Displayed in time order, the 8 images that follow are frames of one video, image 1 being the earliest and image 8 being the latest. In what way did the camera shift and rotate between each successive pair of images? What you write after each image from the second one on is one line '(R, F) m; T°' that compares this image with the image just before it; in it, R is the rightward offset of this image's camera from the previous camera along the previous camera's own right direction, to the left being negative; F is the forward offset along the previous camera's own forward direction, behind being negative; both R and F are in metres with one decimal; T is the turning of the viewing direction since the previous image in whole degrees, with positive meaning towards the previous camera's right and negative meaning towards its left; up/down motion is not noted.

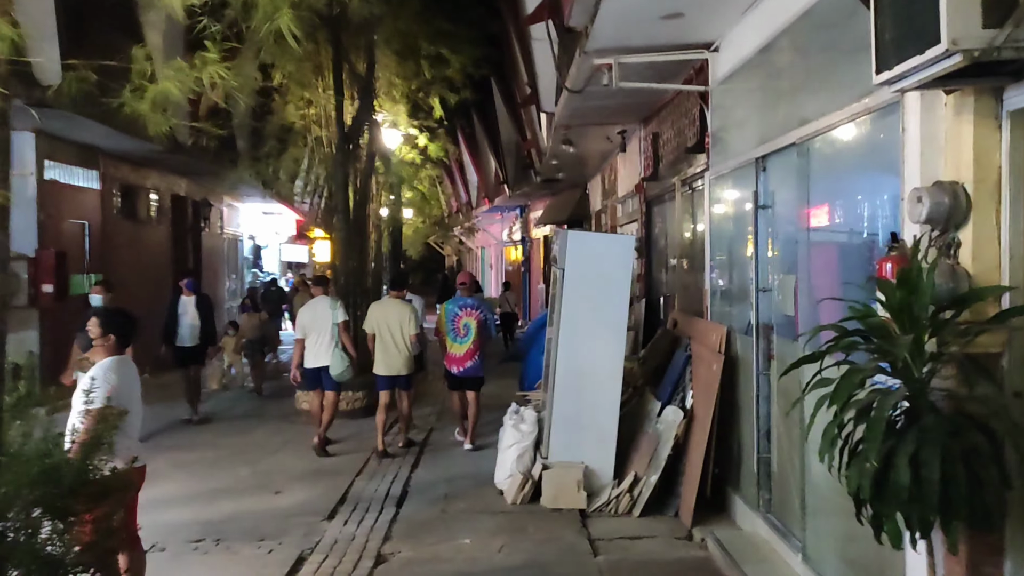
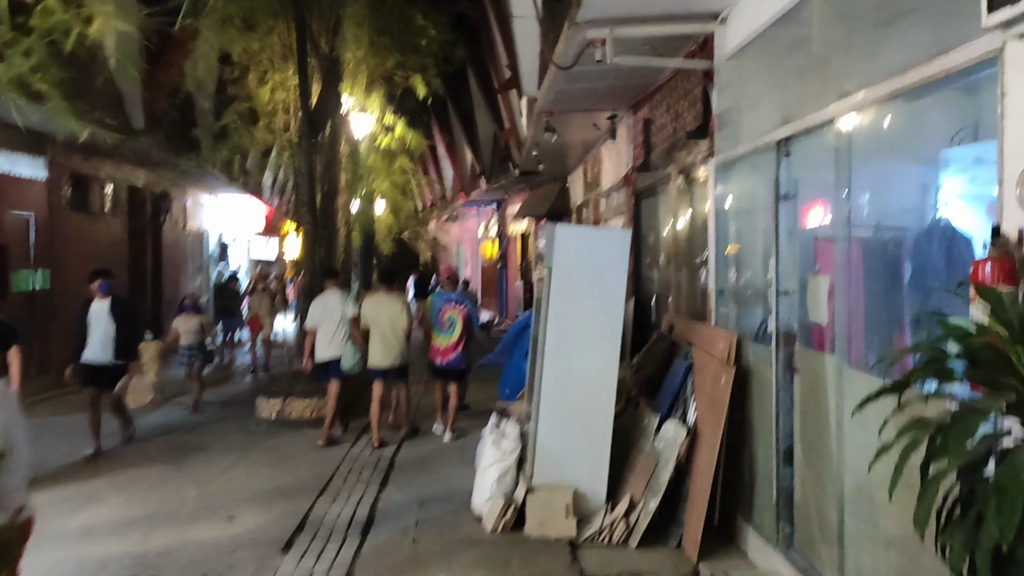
(0.0, +0.7) m; +2°
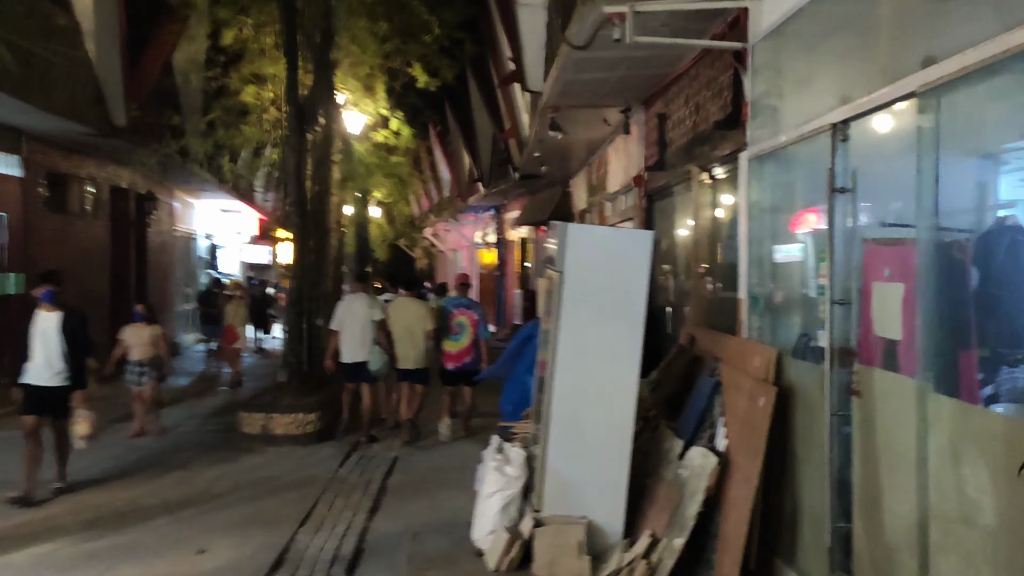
(-0.1, +0.6) m; 0°
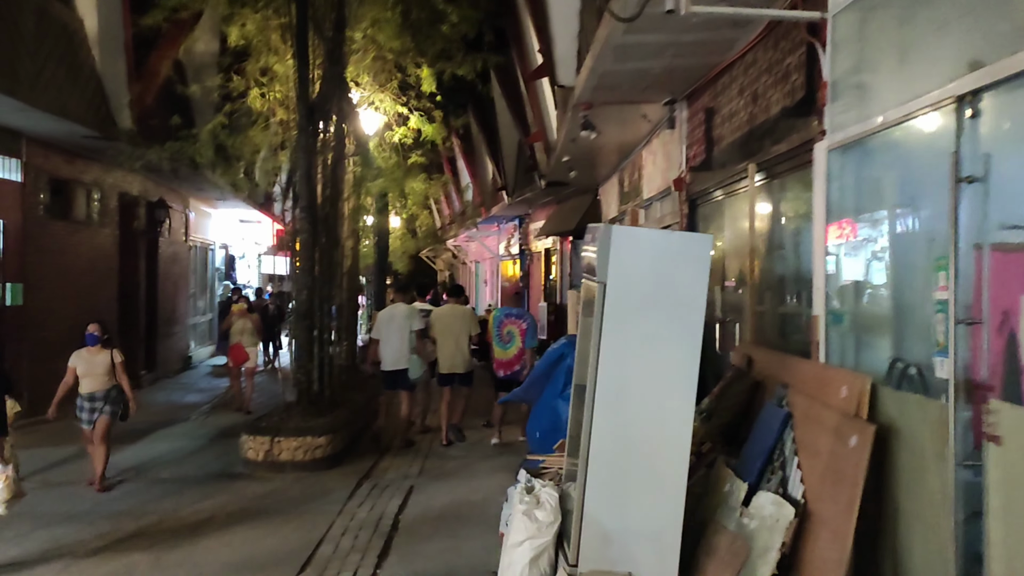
(-0.1, +0.8) m; -2°
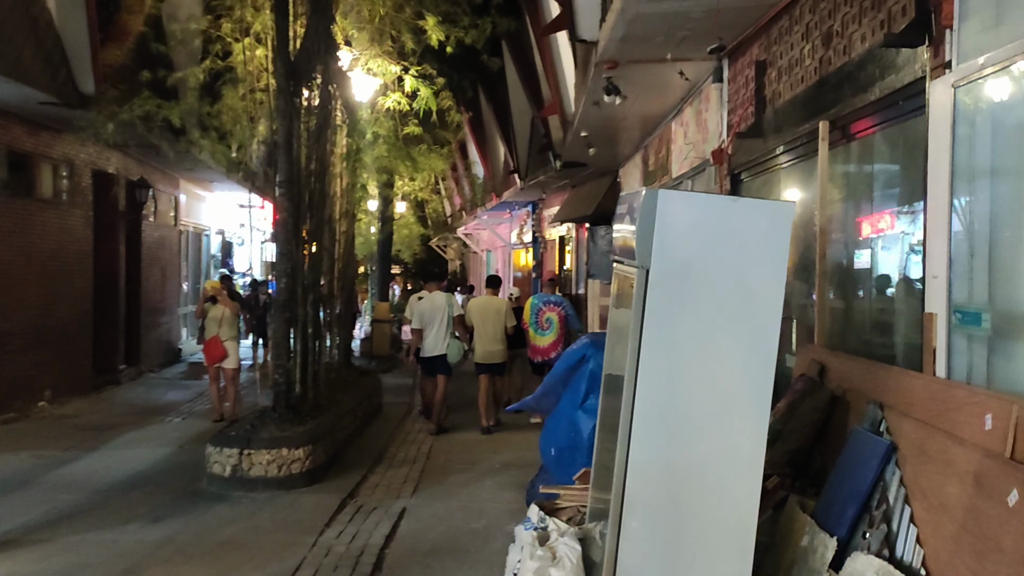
(0.0, +1.1) m; -1°
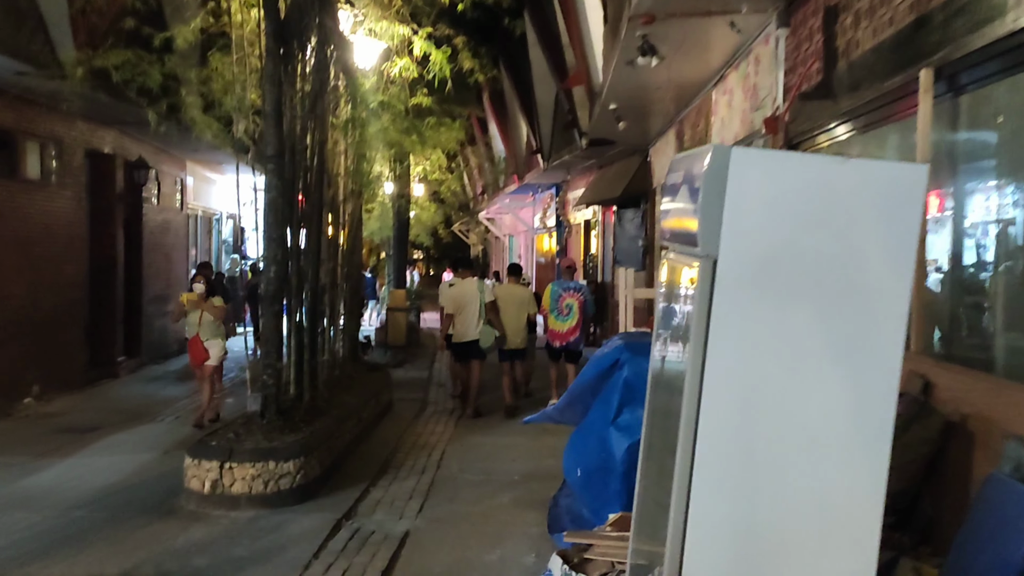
(0.0, +0.9) m; -2°
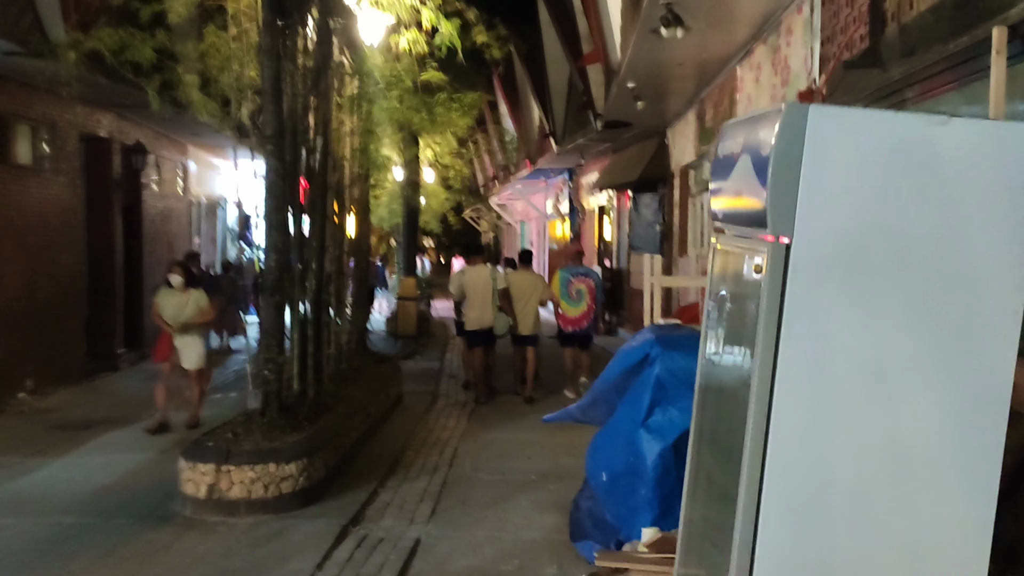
(0.0, +0.4) m; -1°
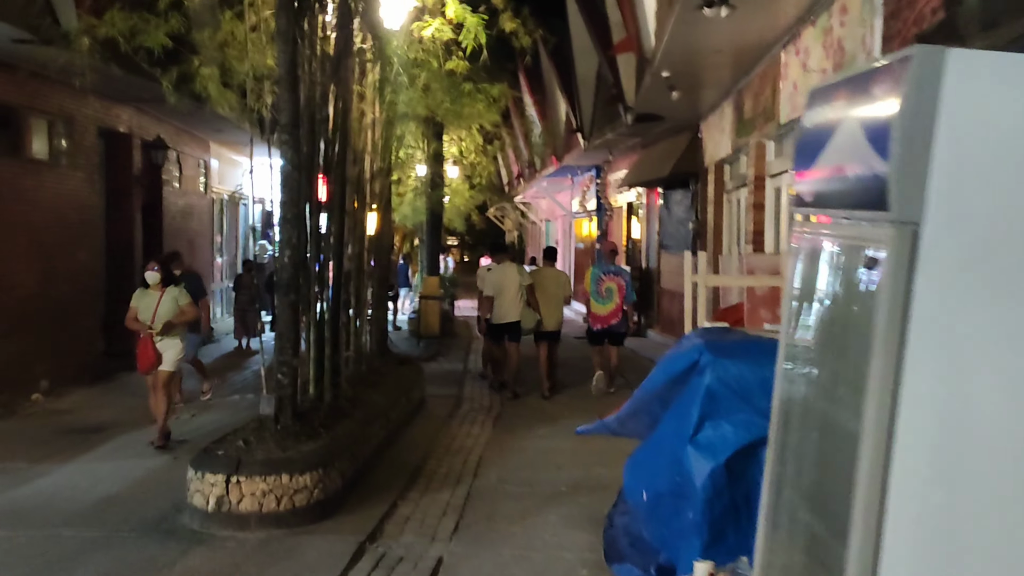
(0.0, +0.4) m; -2°
